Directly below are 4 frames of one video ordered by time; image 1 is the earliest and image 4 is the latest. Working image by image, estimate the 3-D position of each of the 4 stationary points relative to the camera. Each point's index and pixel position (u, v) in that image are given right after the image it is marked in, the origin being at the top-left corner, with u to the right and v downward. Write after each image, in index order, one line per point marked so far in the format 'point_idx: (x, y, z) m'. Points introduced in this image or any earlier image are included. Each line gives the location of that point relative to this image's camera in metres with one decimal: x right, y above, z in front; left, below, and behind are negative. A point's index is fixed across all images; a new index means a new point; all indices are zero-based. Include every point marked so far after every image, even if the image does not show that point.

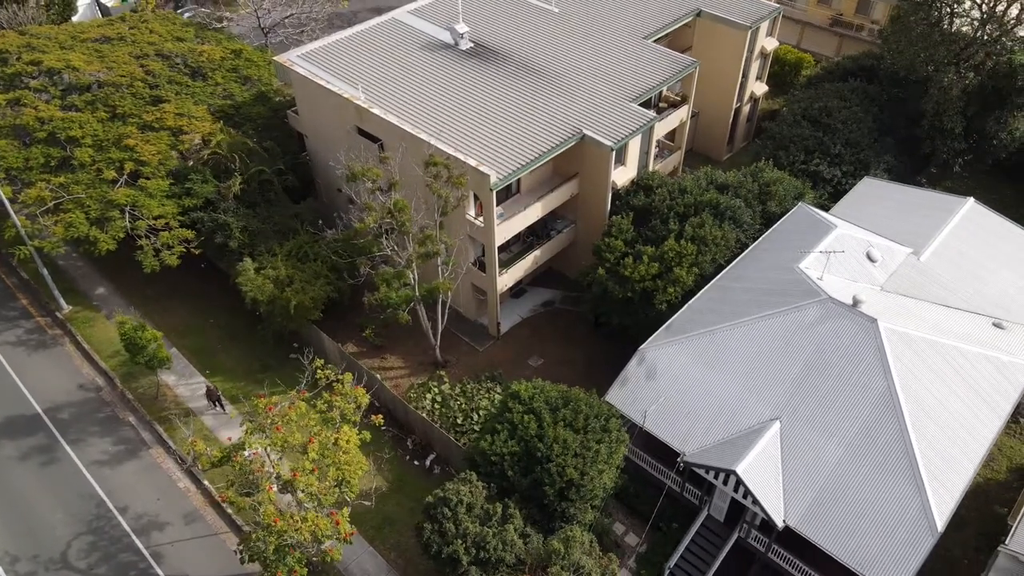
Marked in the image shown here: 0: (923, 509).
0: (+11.0, -5.9, +19.8) m
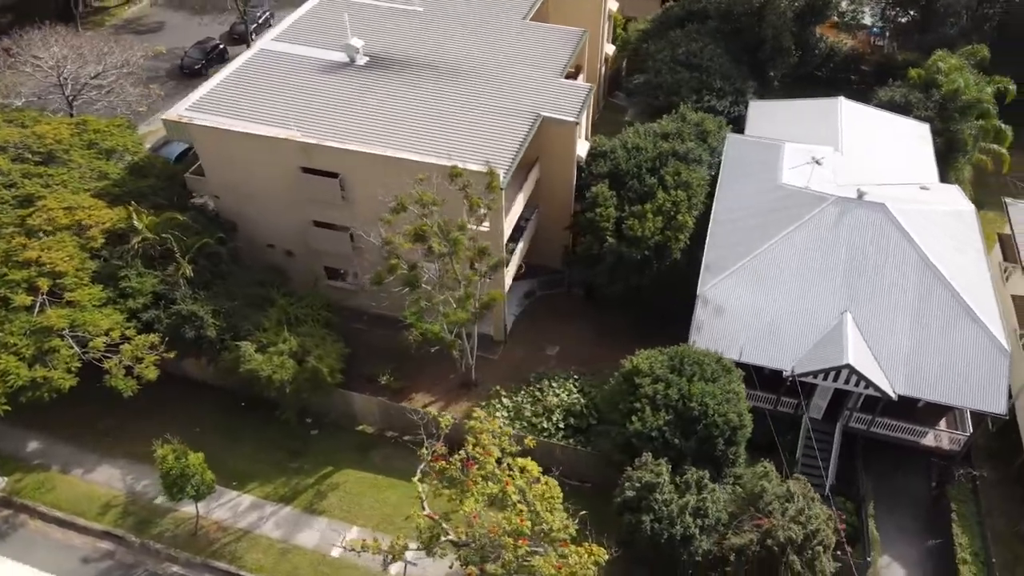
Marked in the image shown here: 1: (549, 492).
0: (+15.2, -1.6, +23.8) m
1: (+0.9, -5.1, +18.9) m
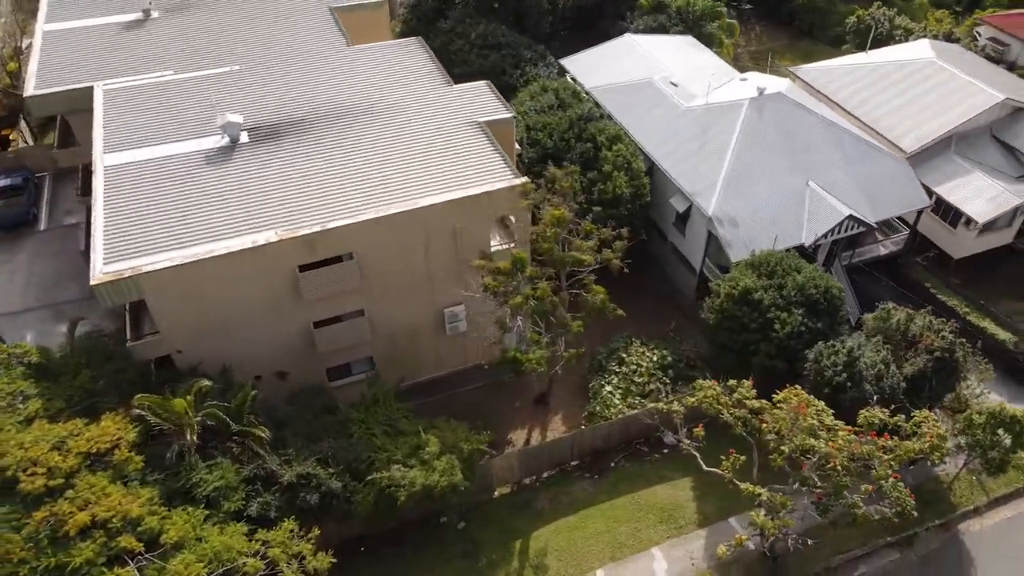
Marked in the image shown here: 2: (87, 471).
0: (+15.9, +5.4, +31.2) m
1: (+8.5, -3.2, +20.7) m
2: (-10.8, -4.6, +18.9) m
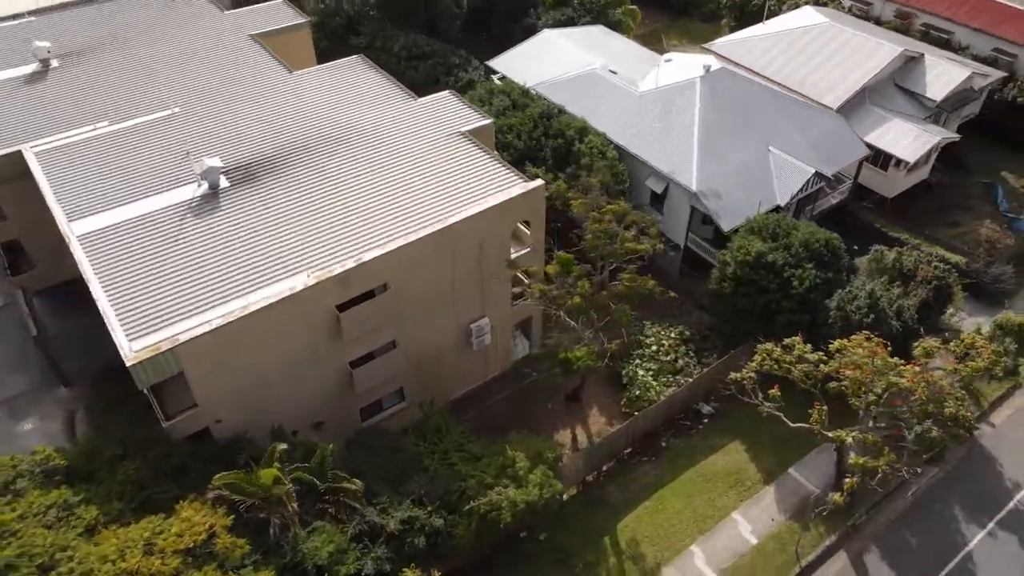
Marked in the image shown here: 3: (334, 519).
0: (+14.5, +7.8, +34.0) m
1: (+10.8, -1.7, +22.3) m
2: (-7.3, -6.4, +16.9) m
3: (-4.5, -5.9, +19.1) m
